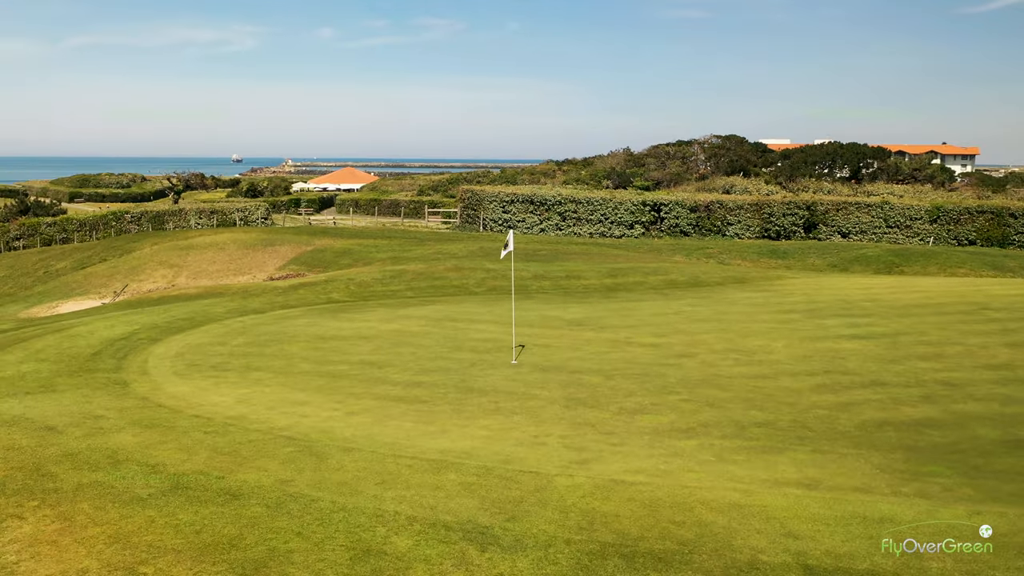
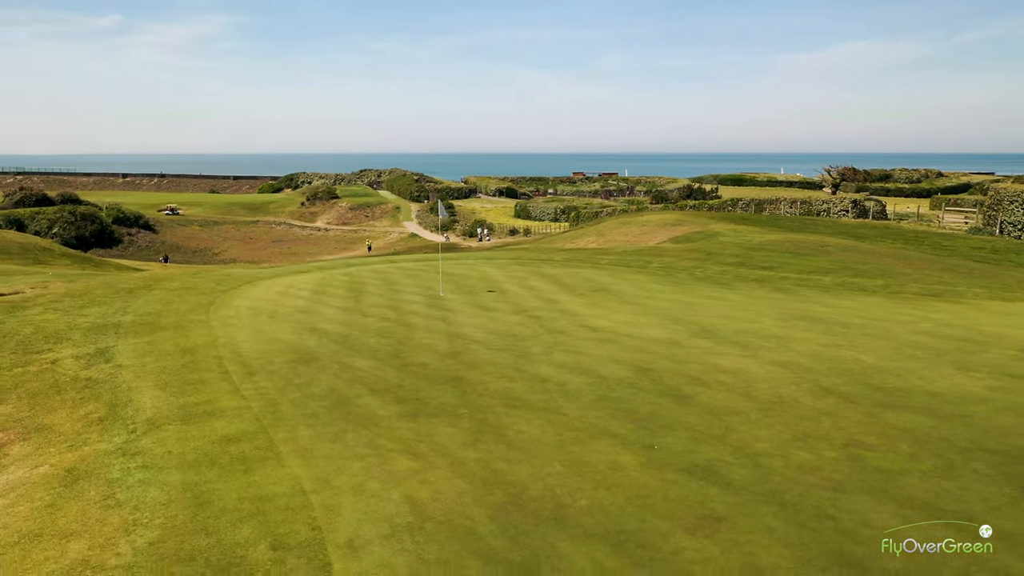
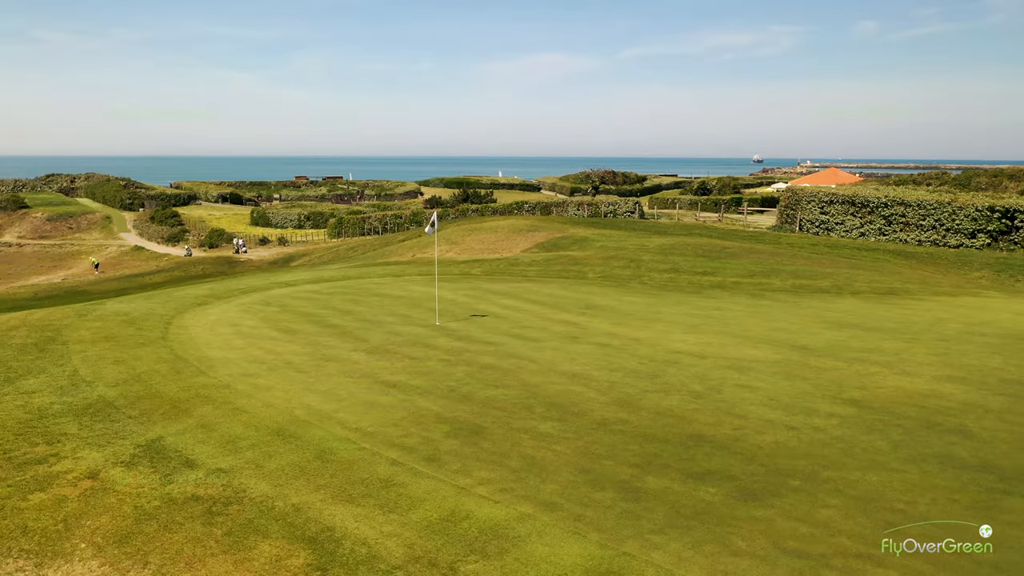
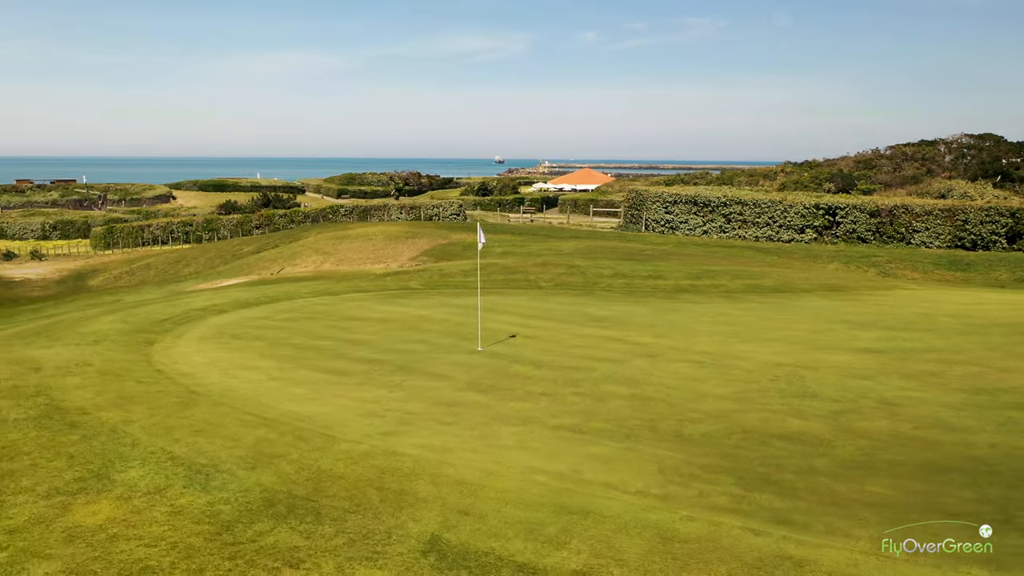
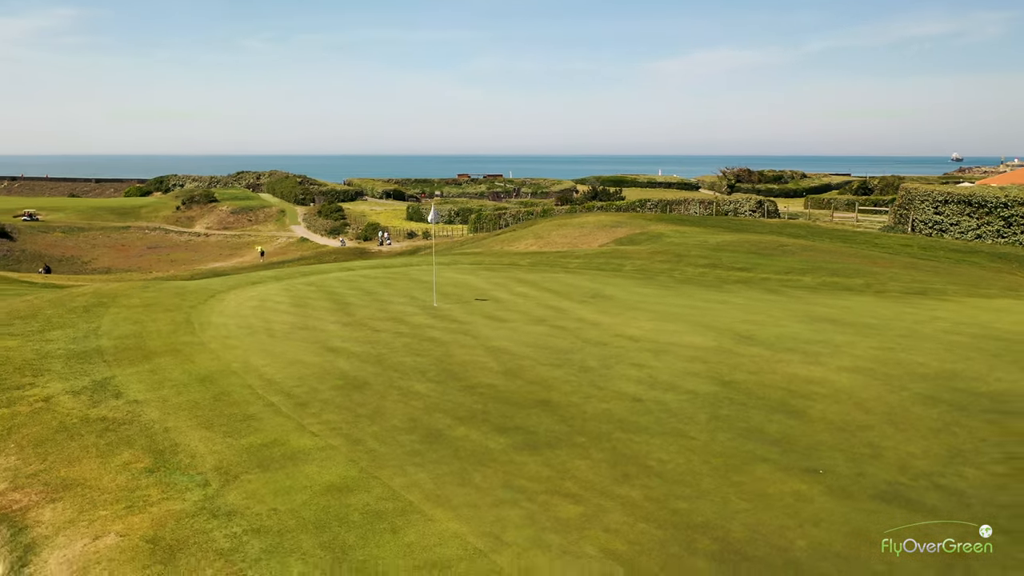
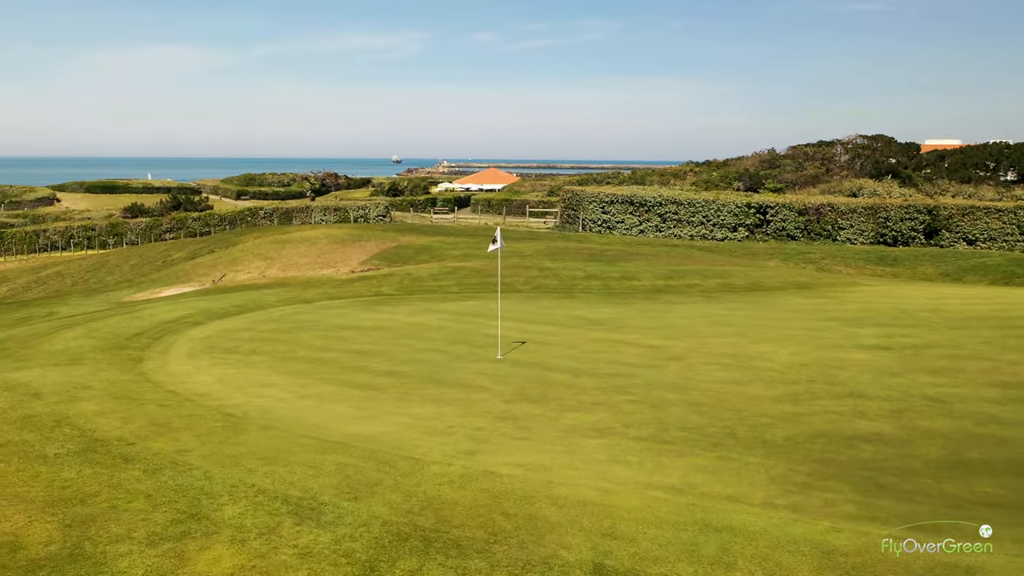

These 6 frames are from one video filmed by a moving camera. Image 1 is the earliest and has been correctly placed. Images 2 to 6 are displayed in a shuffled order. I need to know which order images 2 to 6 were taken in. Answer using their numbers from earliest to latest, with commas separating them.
6, 4, 3, 5, 2
